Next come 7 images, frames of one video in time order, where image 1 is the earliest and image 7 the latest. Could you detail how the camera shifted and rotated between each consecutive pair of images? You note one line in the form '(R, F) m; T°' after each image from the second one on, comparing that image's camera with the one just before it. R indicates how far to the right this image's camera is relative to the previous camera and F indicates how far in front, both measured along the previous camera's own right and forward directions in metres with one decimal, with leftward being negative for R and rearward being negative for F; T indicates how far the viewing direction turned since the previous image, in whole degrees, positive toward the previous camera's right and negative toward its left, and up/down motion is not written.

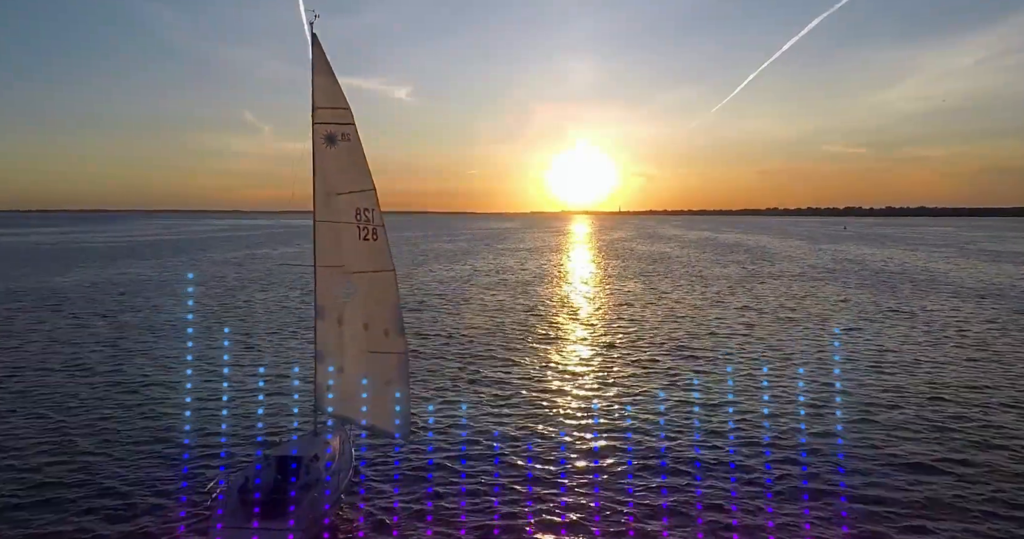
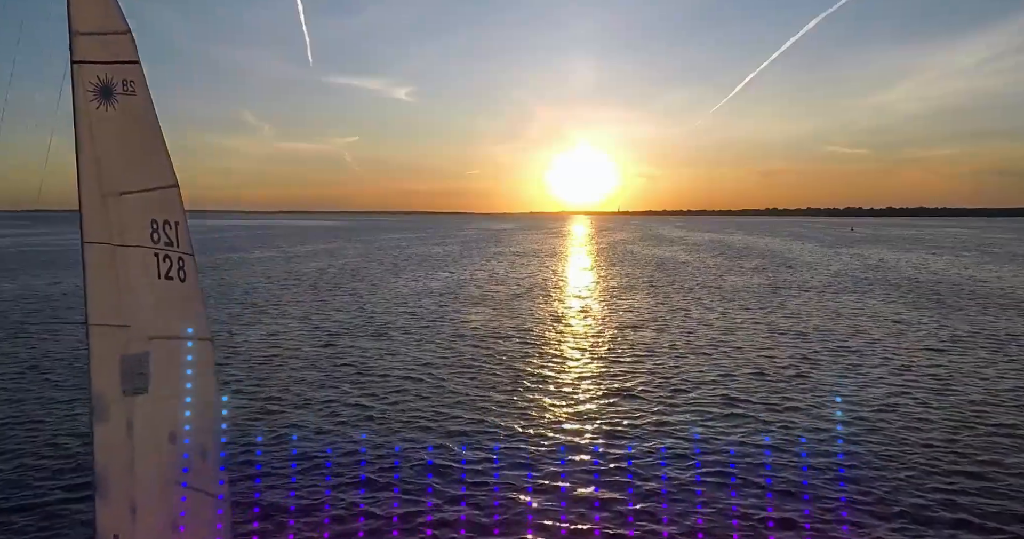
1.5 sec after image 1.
(+0.6, +4.9) m; 0°
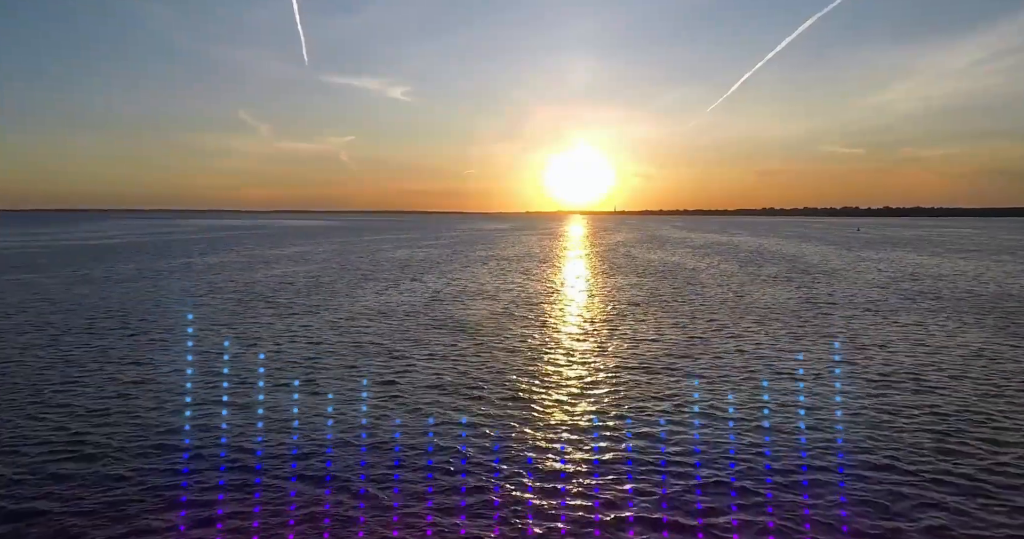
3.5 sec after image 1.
(+0.7, +6.4) m; 0°
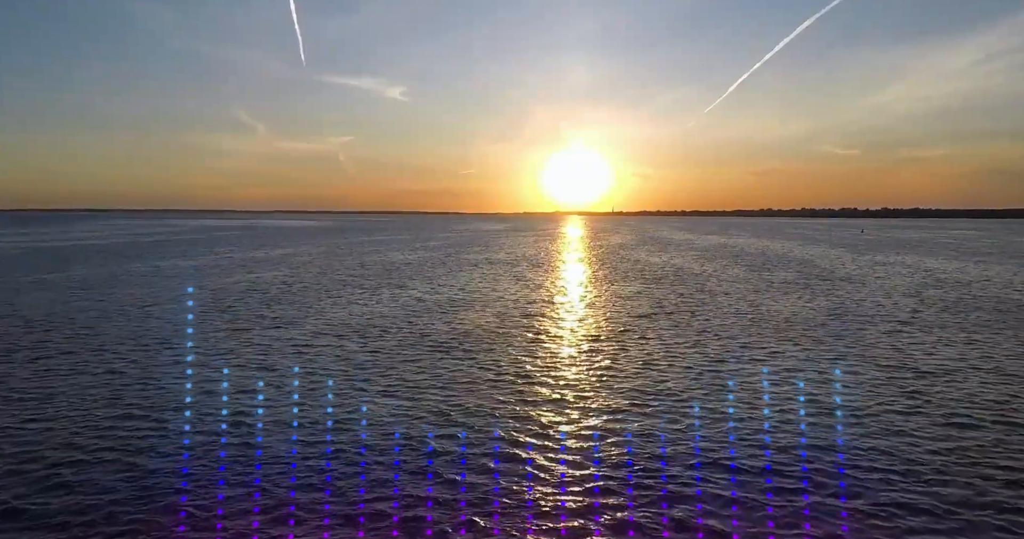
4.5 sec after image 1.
(+0.3, +3.5) m; 0°
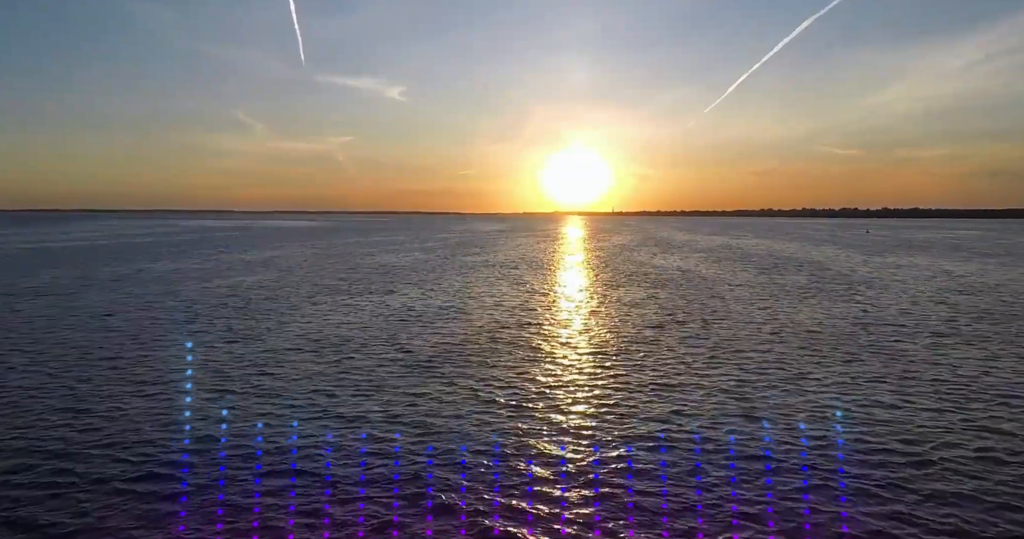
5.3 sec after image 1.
(+0.1, +2.7) m; 0°
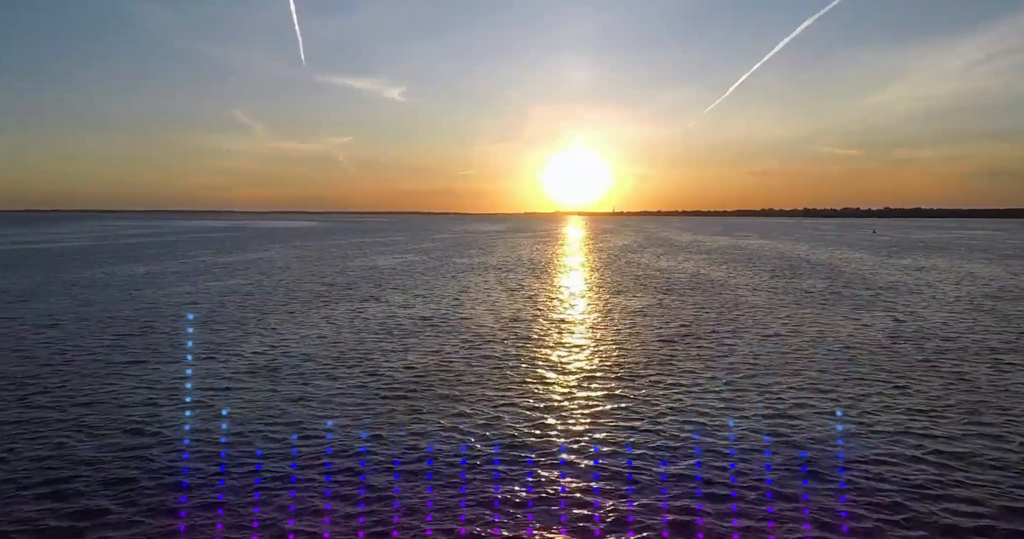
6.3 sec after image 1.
(+0.2, +3.2) m; 0°
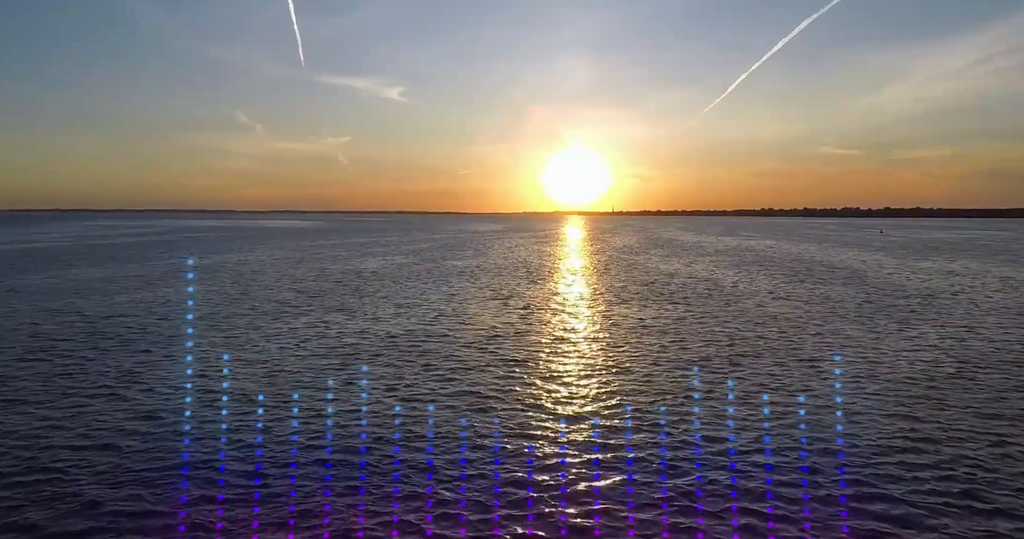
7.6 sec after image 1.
(+0.4, +4.4) m; 0°
